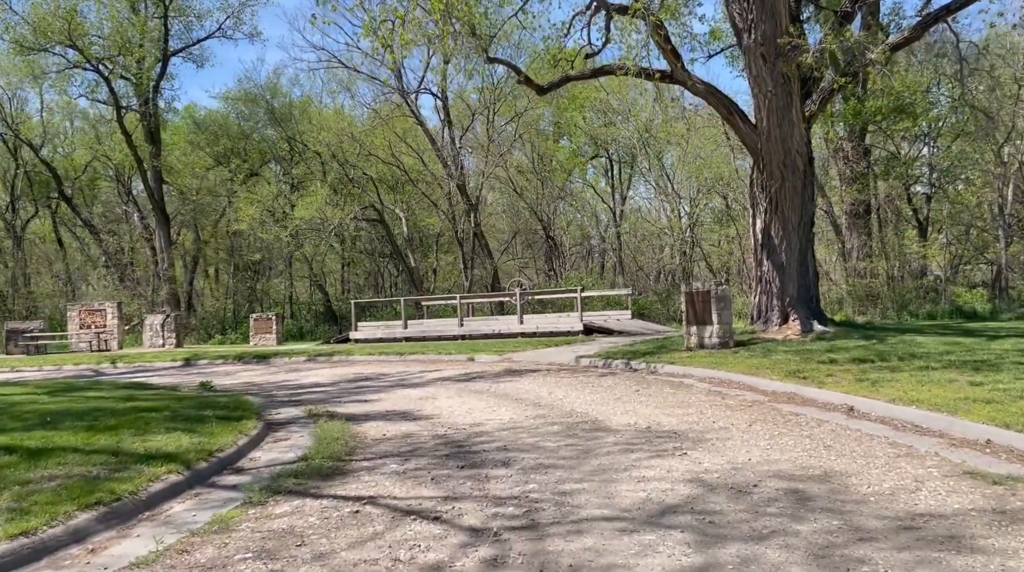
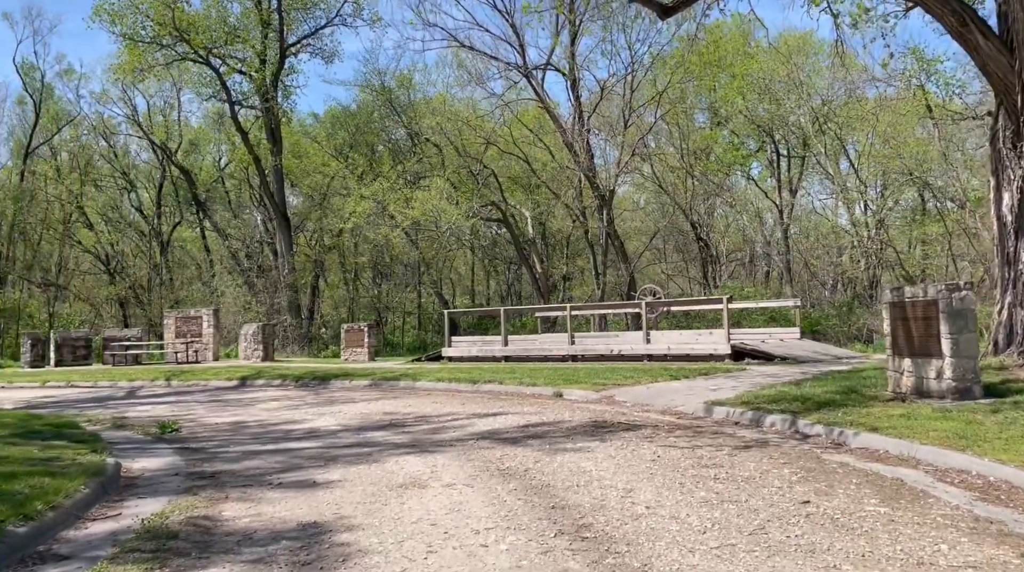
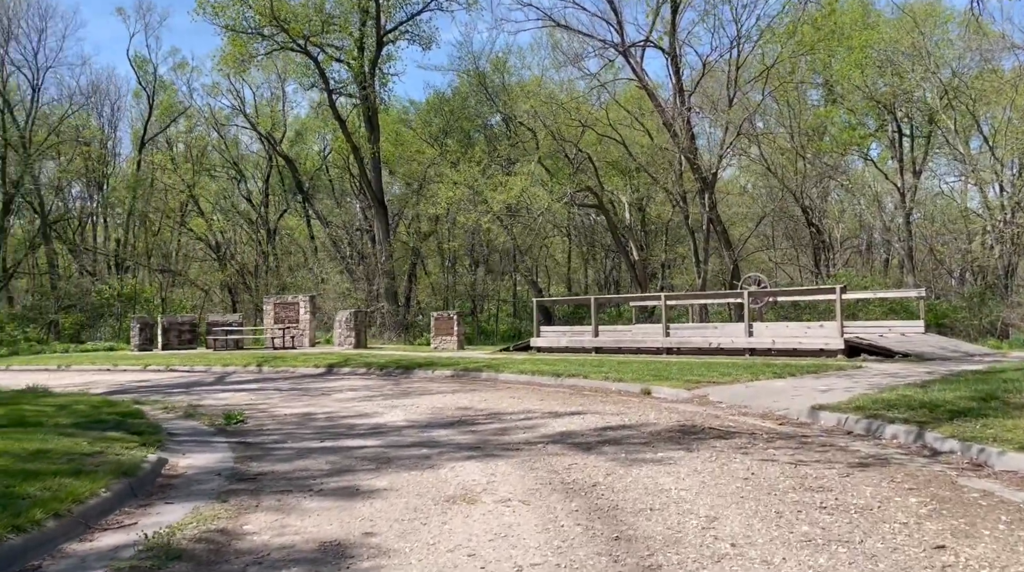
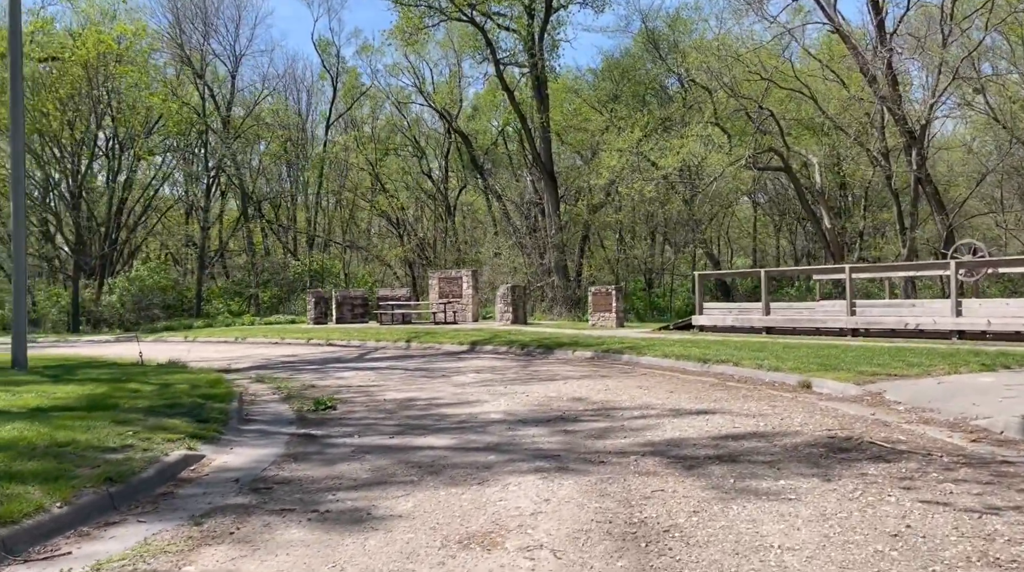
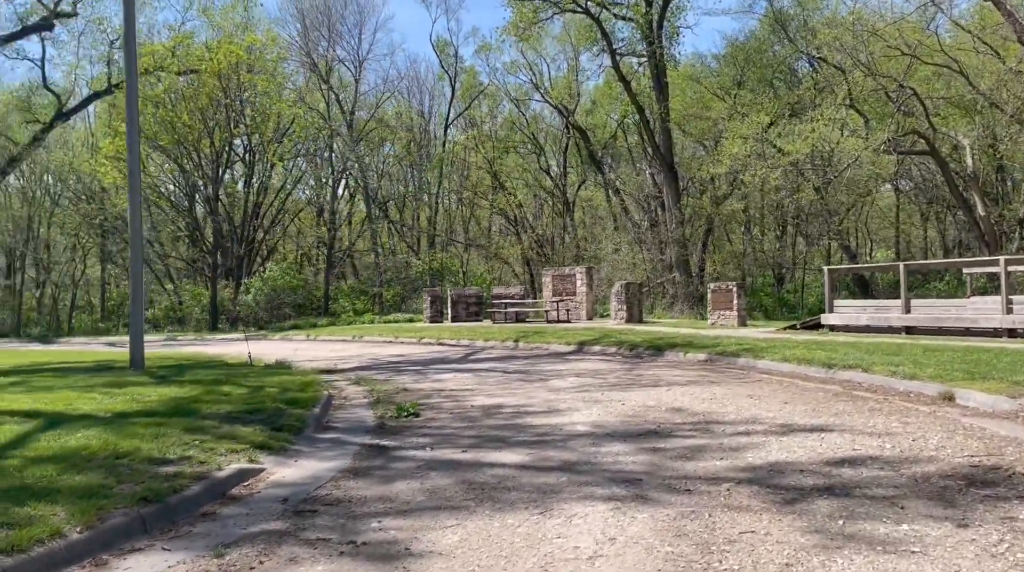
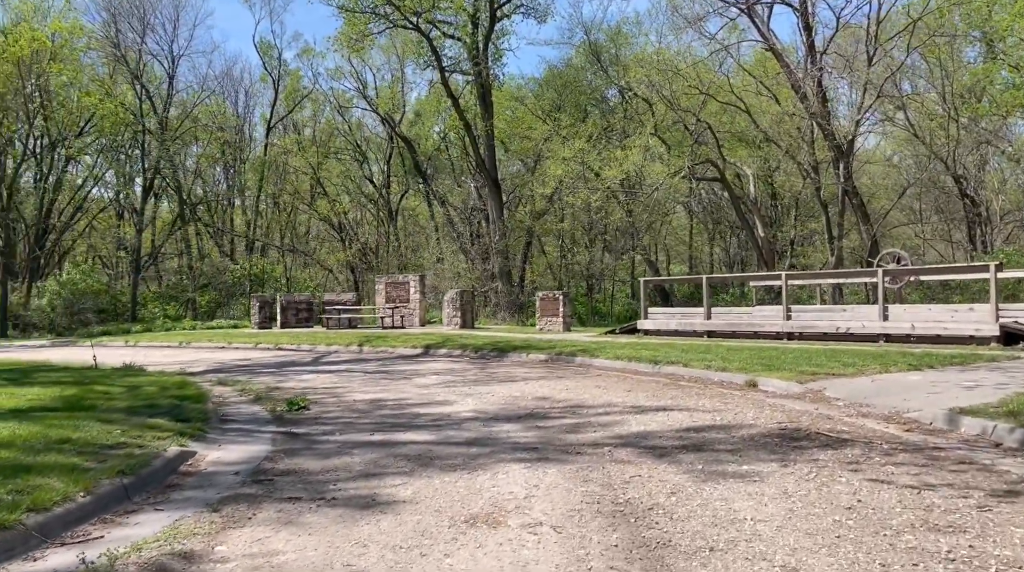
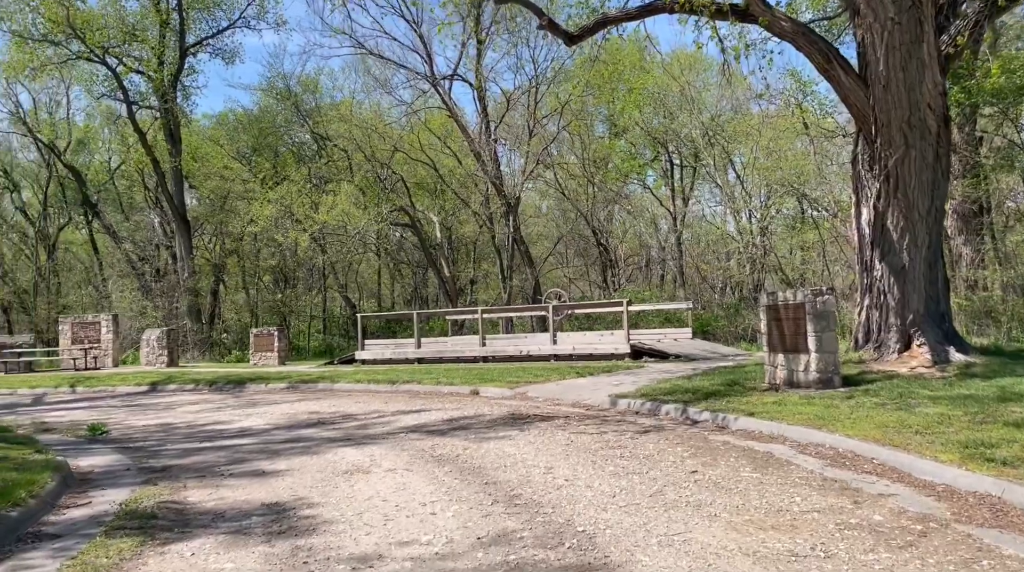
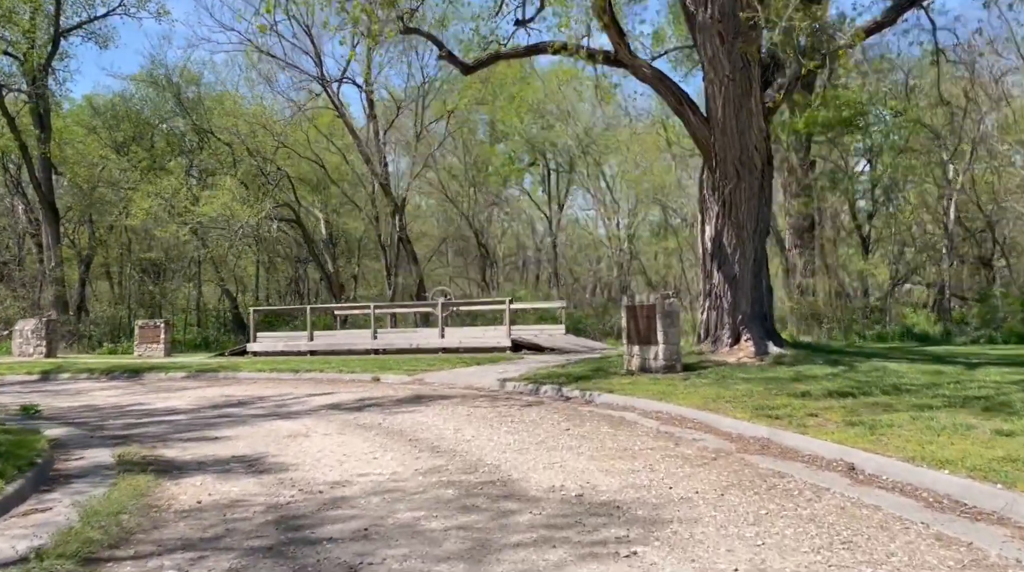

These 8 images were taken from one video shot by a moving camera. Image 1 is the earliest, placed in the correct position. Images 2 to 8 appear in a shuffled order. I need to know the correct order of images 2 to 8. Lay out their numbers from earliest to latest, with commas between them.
8, 7, 2, 3, 6, 4, 5
